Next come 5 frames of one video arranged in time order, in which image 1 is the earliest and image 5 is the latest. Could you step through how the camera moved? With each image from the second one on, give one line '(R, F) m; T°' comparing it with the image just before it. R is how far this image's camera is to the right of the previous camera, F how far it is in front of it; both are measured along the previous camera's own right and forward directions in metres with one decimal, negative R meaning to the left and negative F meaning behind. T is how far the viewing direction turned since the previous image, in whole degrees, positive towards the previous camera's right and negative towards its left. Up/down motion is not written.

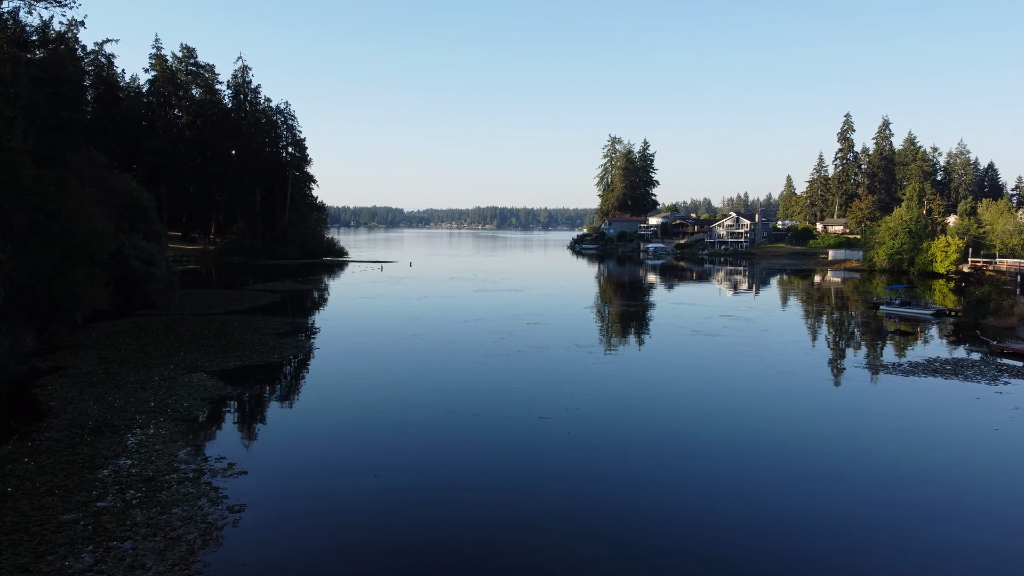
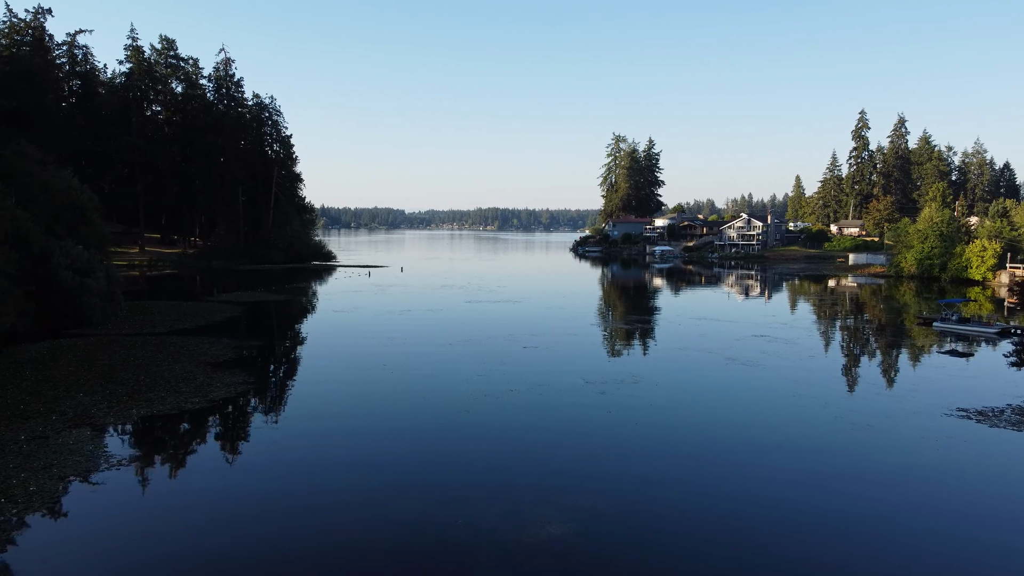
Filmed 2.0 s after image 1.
(+0.2, +3.7) m; 0°
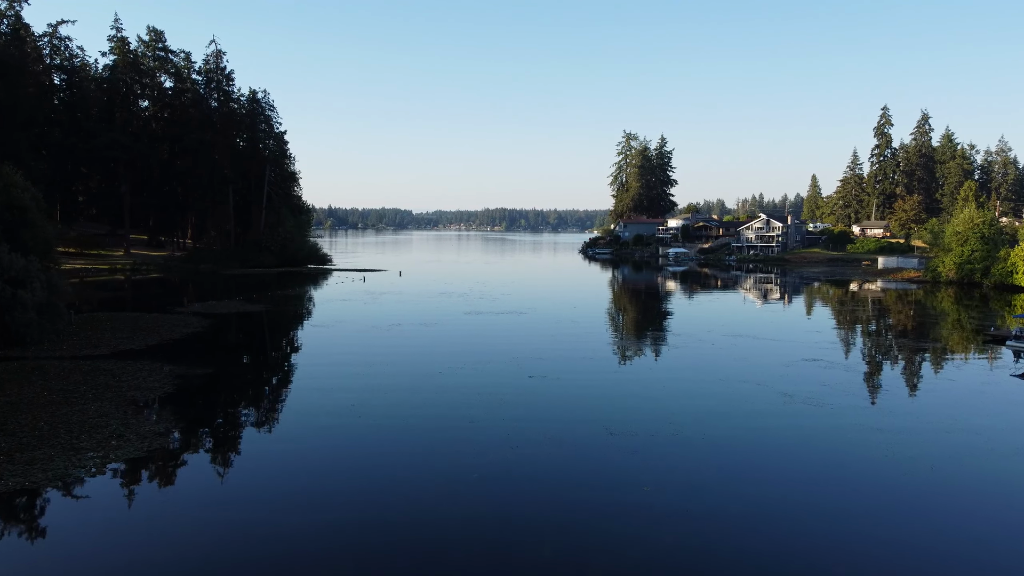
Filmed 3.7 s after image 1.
(+0.1, +3.2) m; -1°
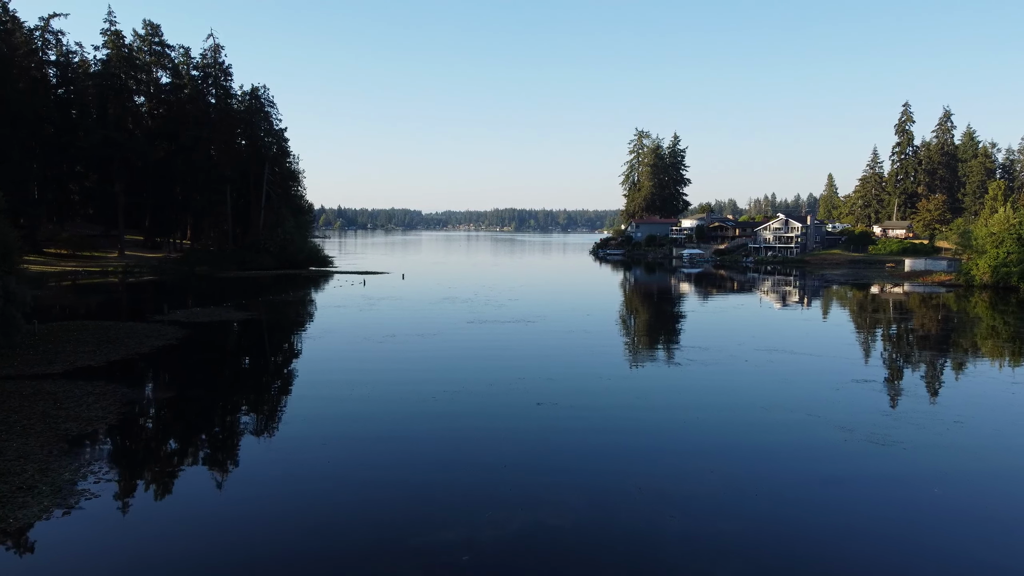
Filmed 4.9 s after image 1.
(+0.1, +2.2) m; -1°
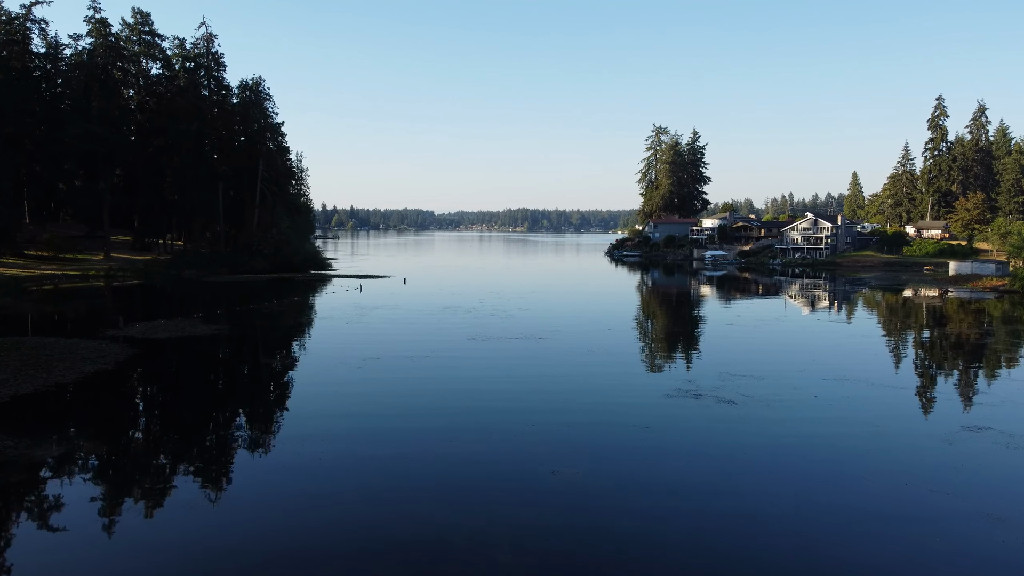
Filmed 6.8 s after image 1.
(+0.1, +3.5) m; -1°
